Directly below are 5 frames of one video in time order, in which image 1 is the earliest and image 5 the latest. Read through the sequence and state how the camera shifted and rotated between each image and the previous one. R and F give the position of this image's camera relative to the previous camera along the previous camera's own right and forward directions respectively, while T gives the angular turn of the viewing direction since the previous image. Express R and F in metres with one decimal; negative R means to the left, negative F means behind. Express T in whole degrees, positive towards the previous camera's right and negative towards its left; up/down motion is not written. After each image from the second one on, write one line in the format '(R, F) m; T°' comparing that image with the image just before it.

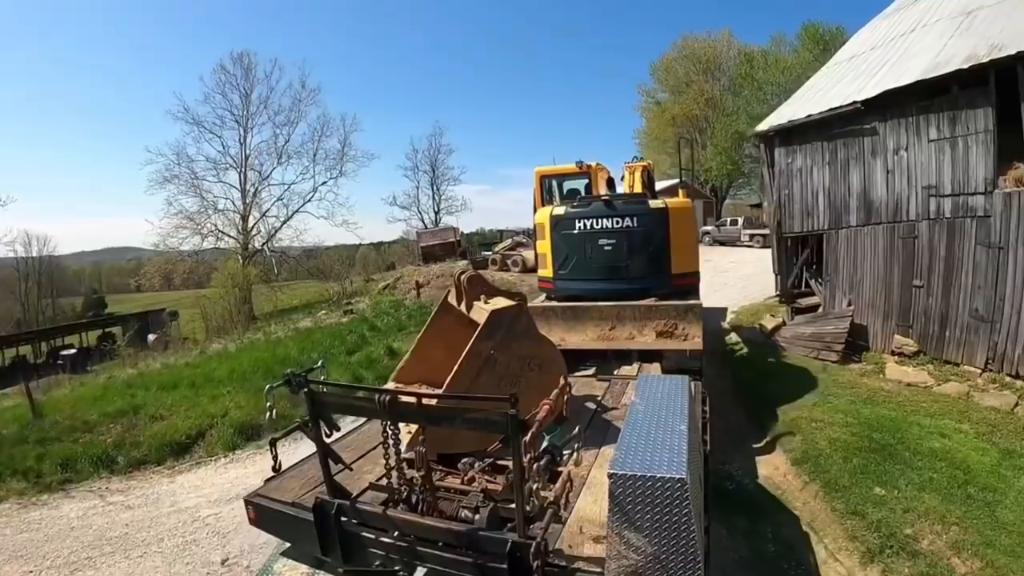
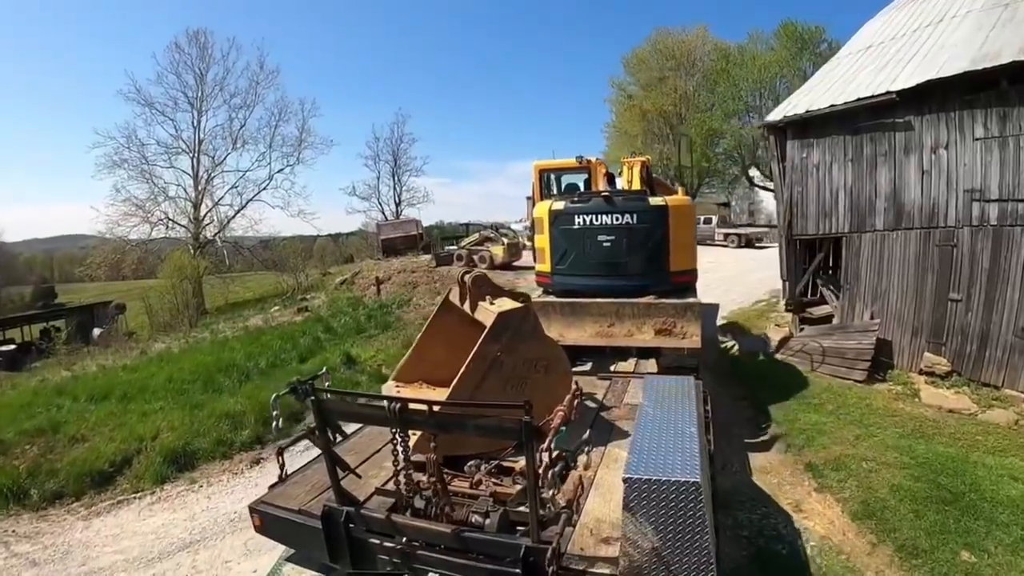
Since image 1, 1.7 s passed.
(-0.4, +1.2) m; +4°
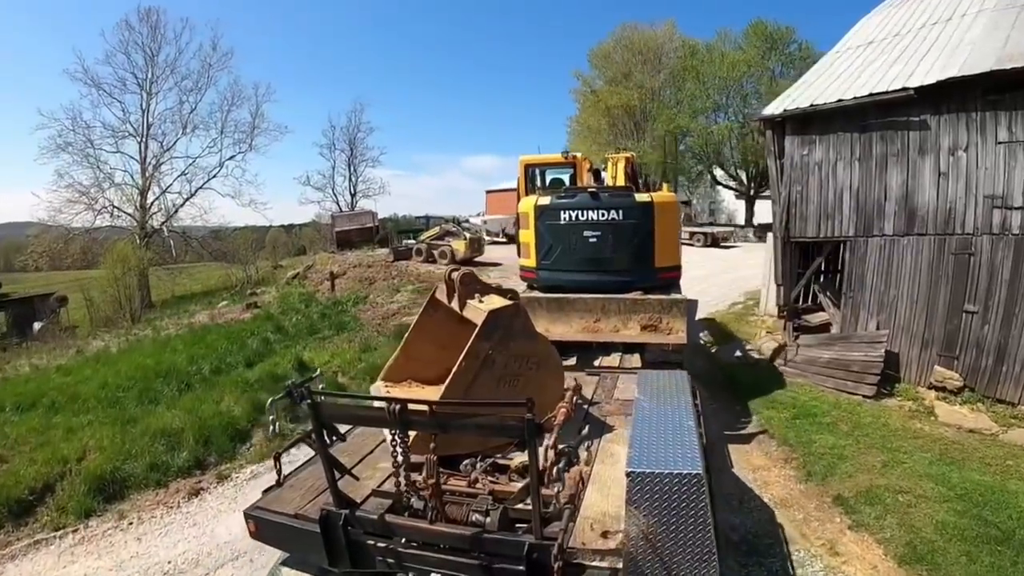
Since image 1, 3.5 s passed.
(-0.4, +0.8) m; +4°
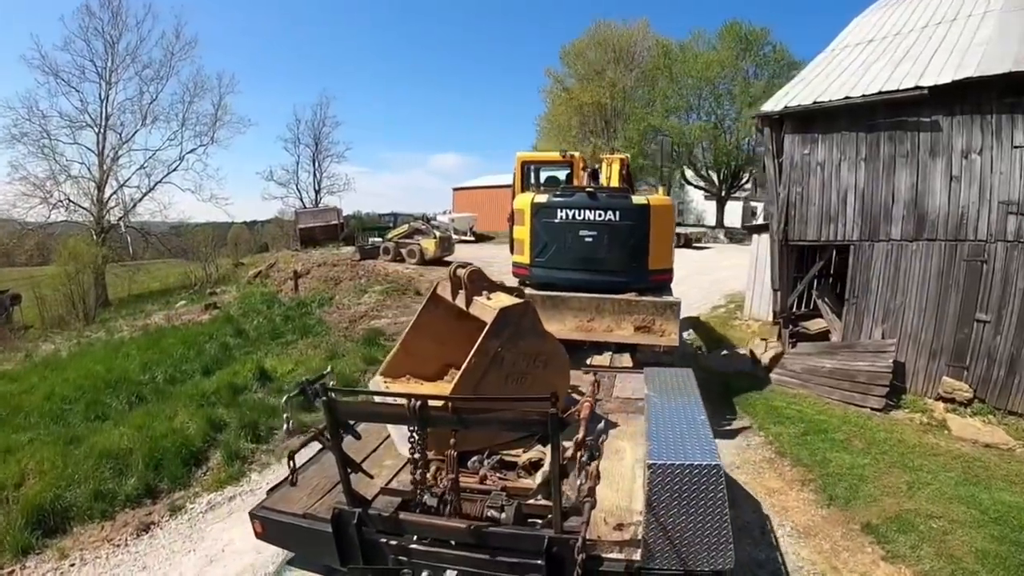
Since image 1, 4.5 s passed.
(-0.4, +0.6) m; +3°
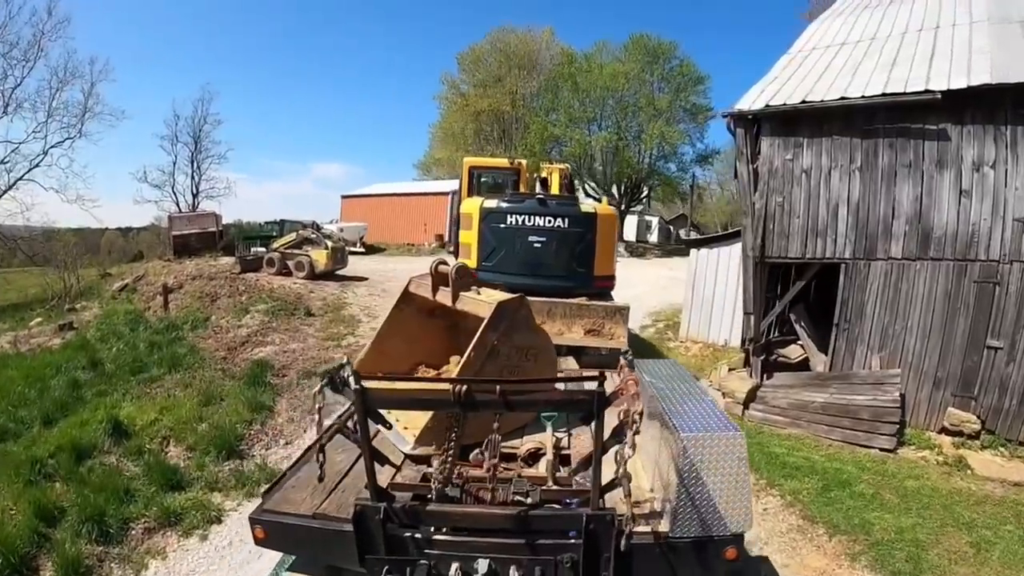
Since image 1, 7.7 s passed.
(-0.8, +1.5) m; +10°
